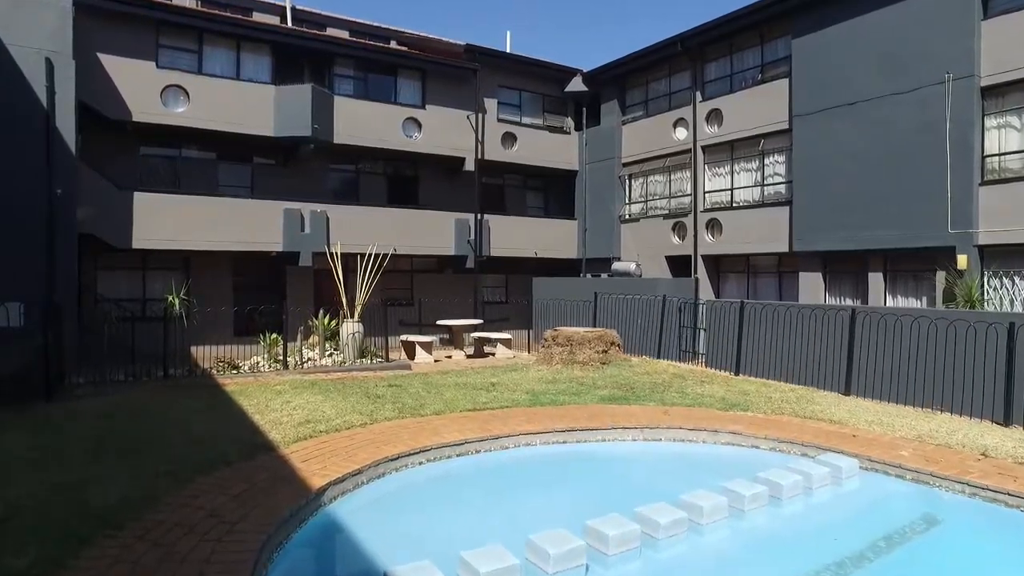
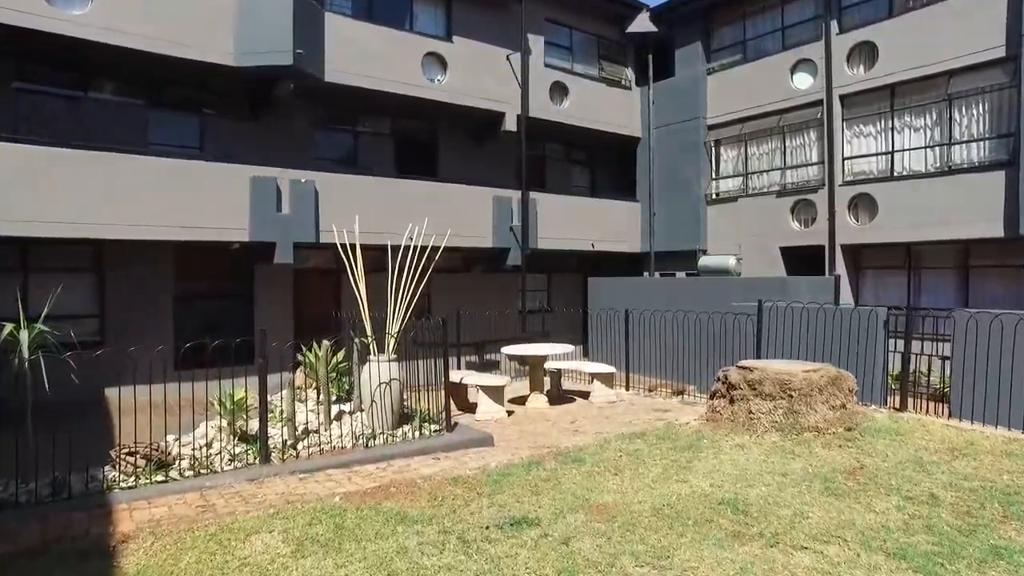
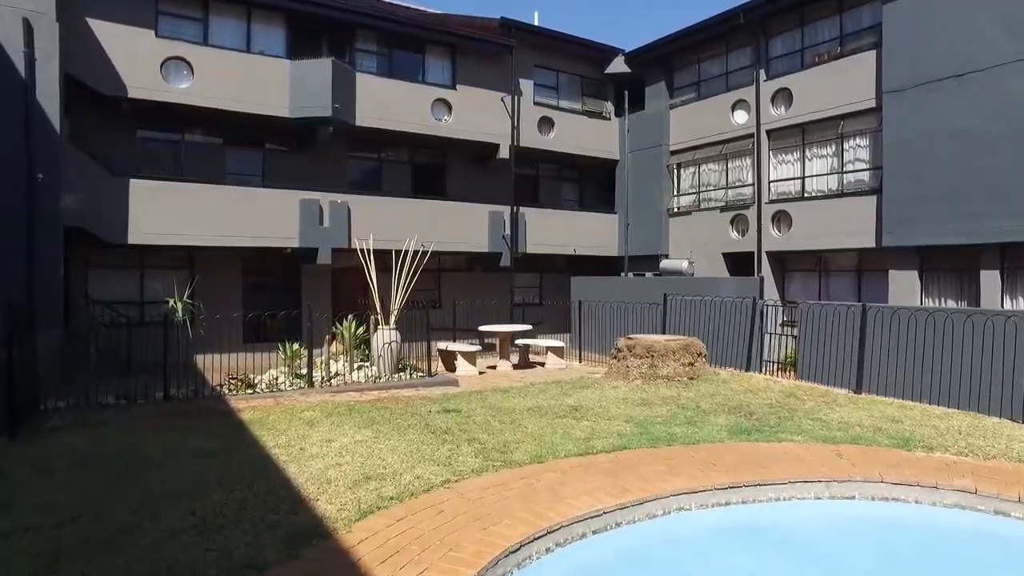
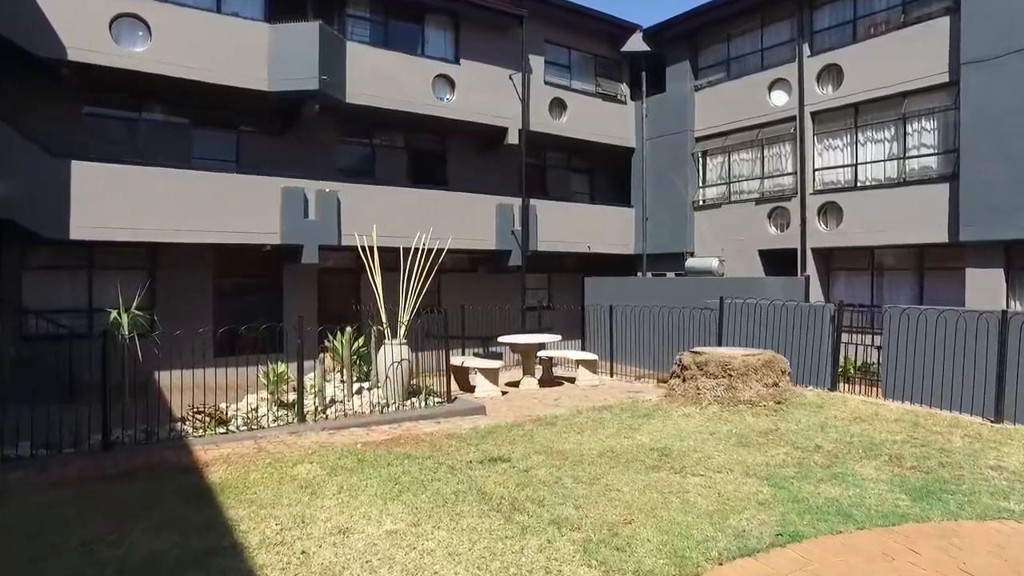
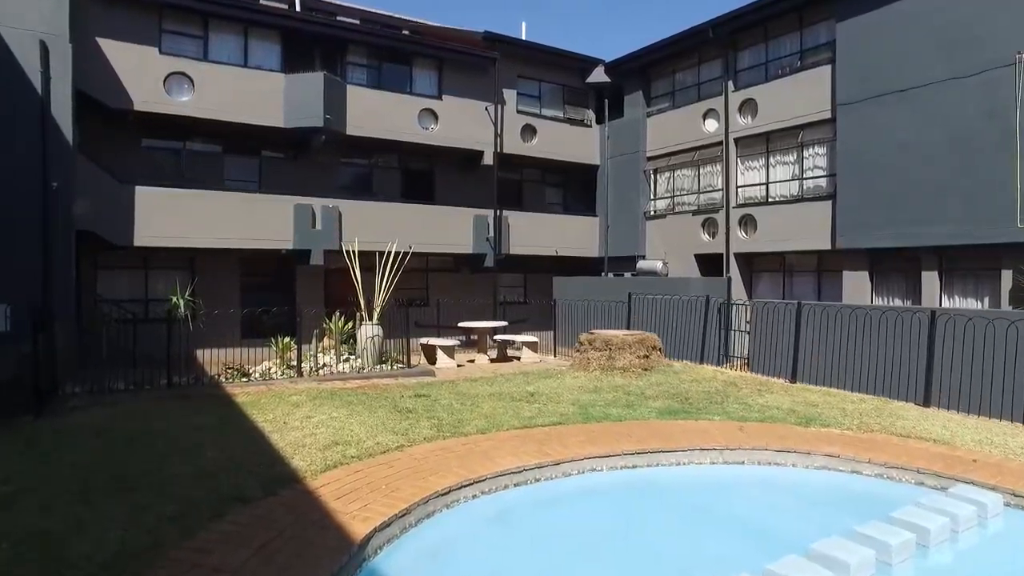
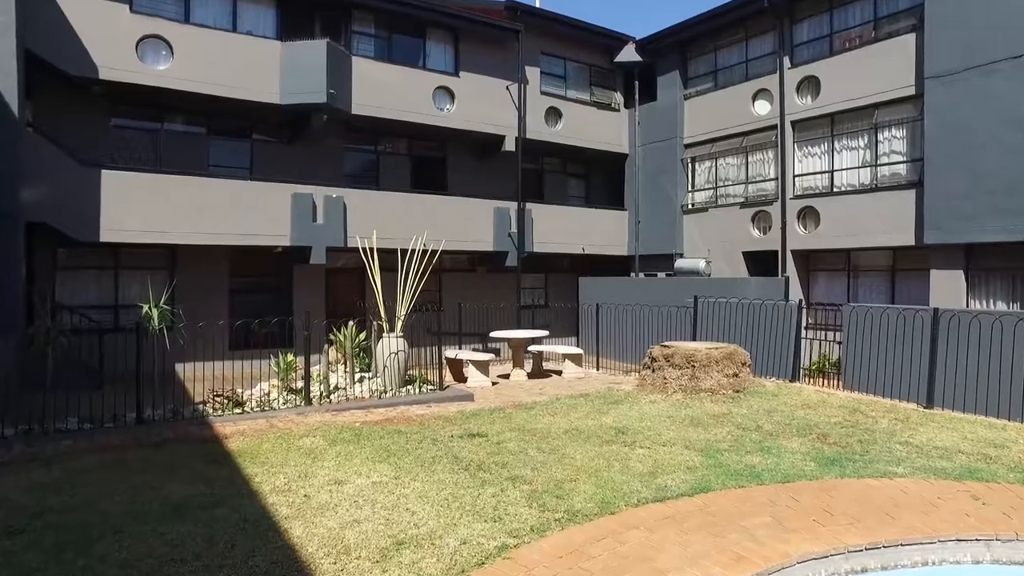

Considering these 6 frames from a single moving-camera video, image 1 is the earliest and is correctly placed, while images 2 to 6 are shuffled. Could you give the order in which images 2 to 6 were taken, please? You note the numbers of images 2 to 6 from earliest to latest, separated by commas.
5, 3, 6, 4, 2
